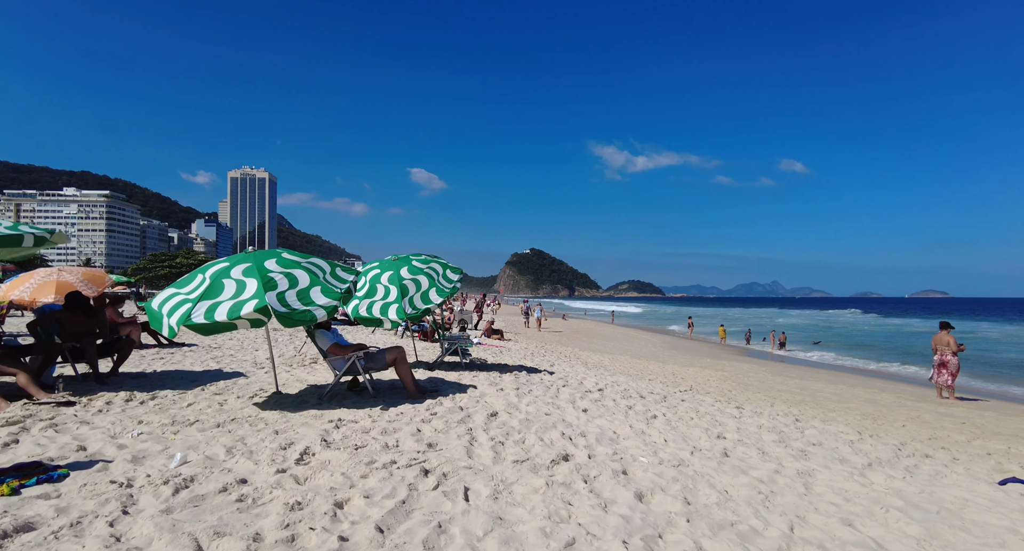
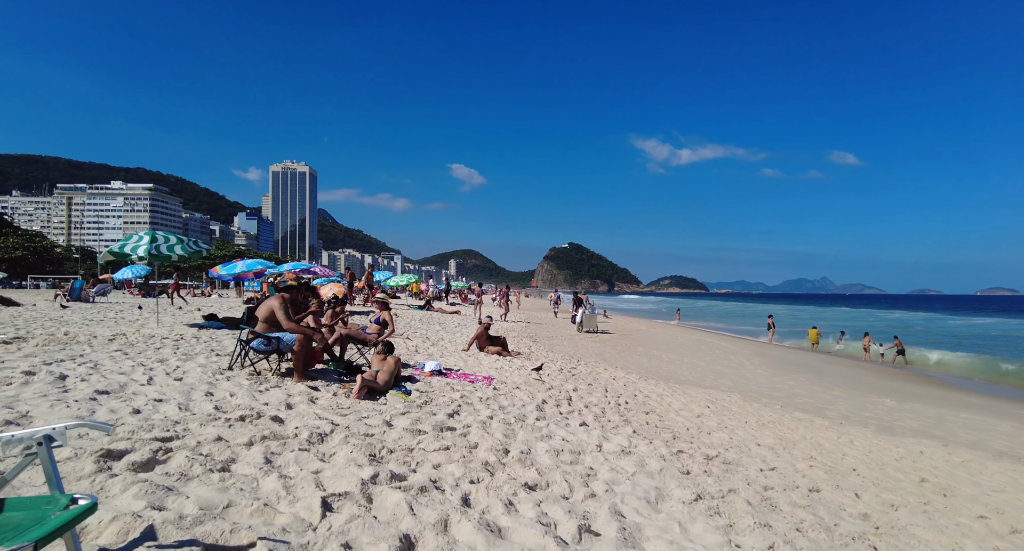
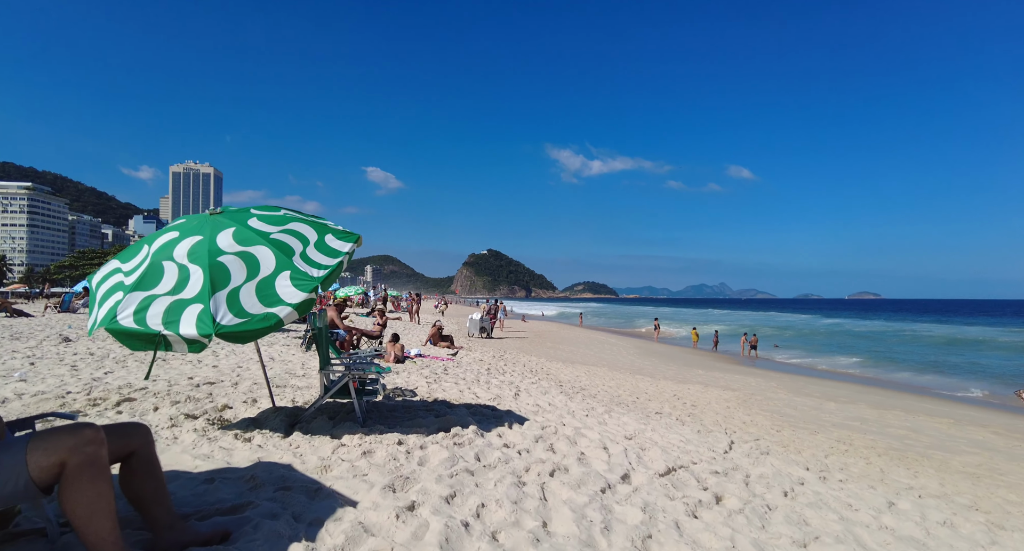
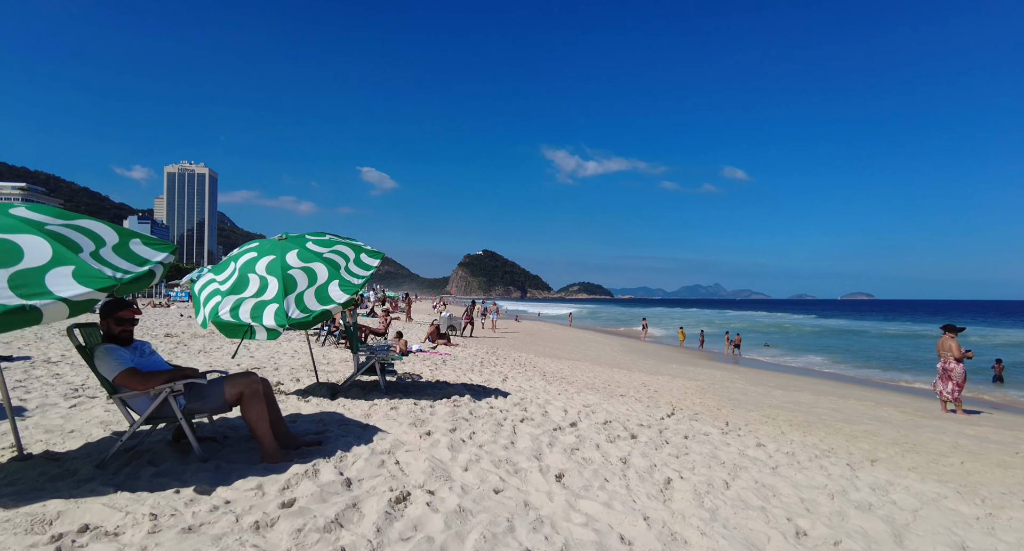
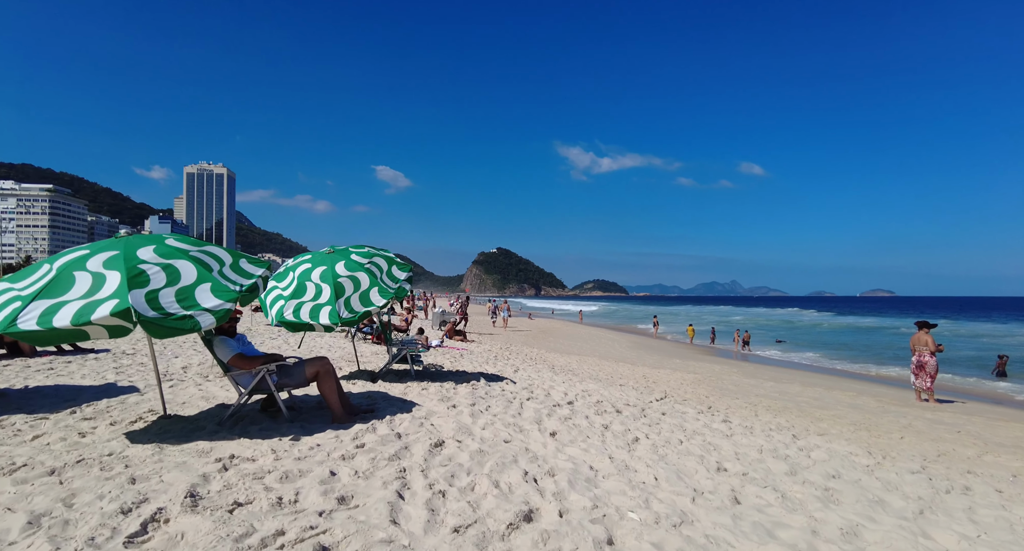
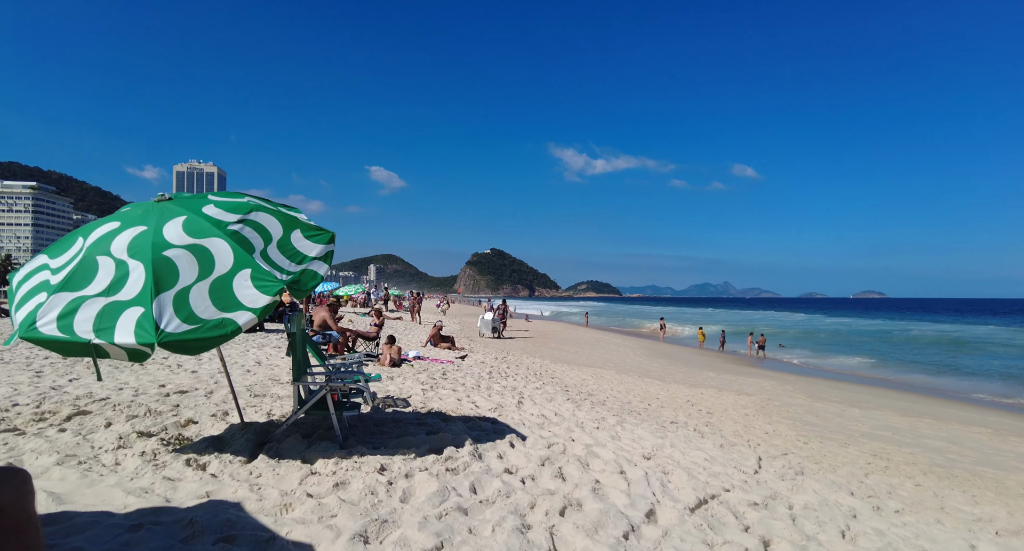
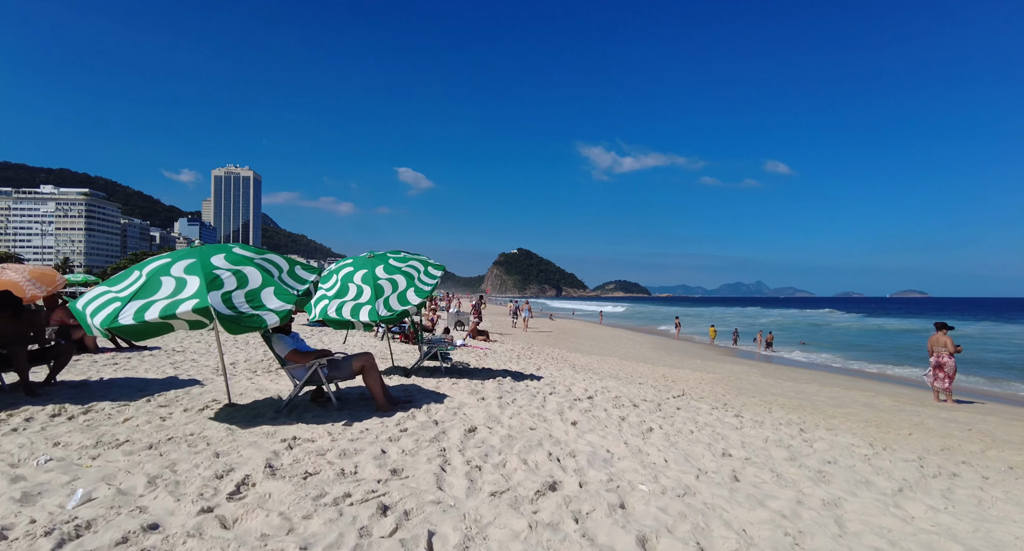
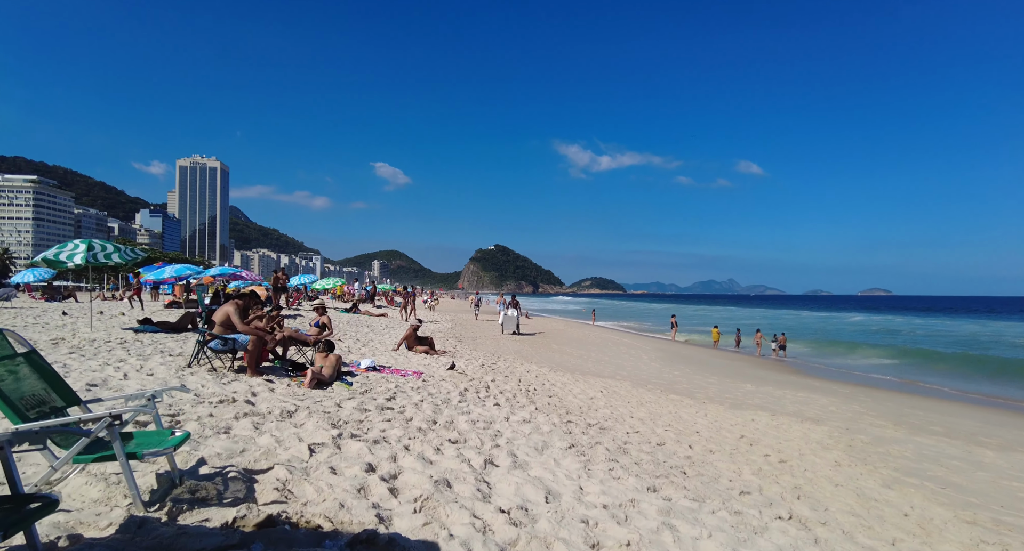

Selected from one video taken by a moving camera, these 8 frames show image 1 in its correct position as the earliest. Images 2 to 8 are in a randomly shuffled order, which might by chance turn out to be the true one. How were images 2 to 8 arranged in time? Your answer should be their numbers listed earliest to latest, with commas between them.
7, 5, 4, 3, 6, 8, 2
